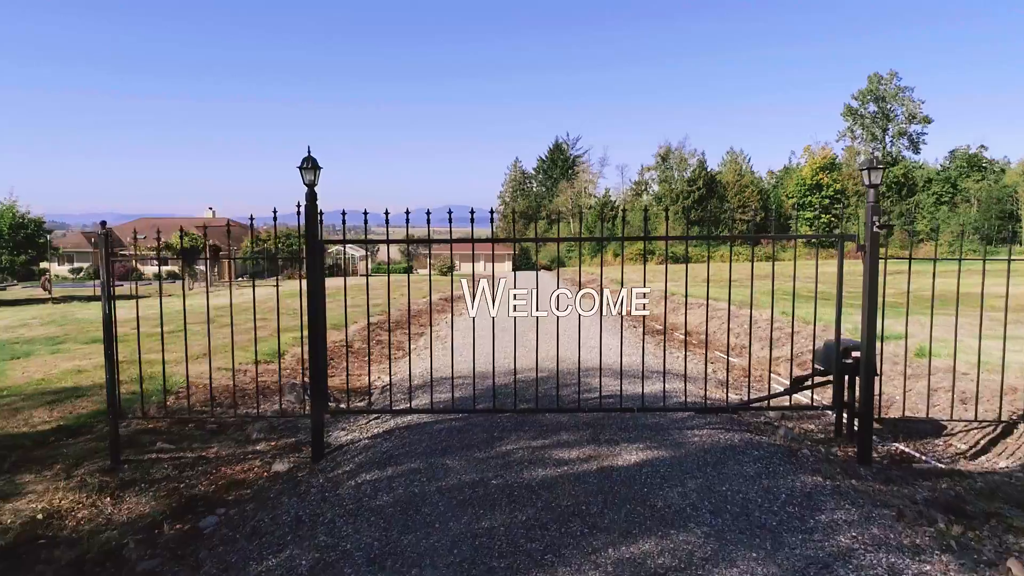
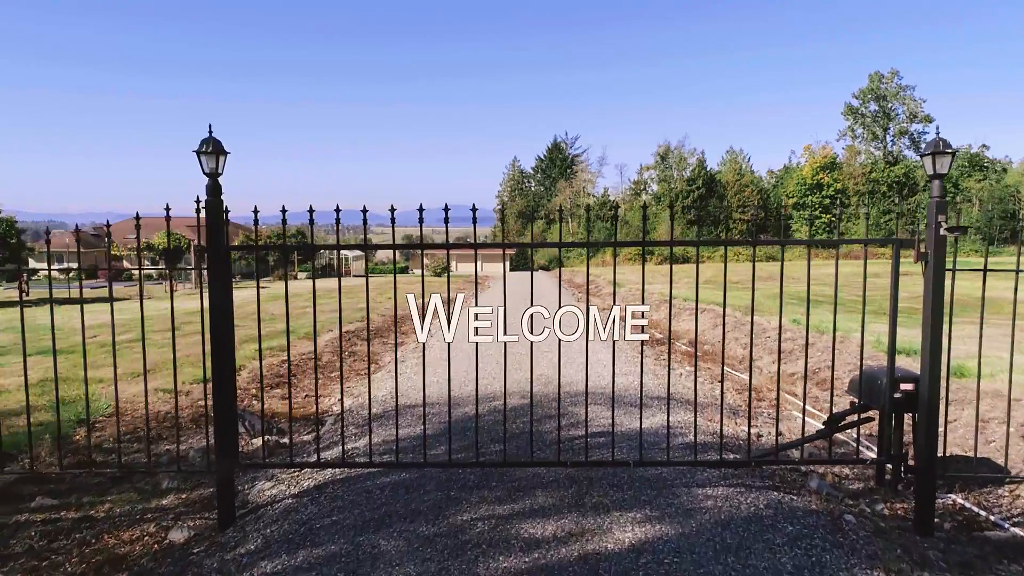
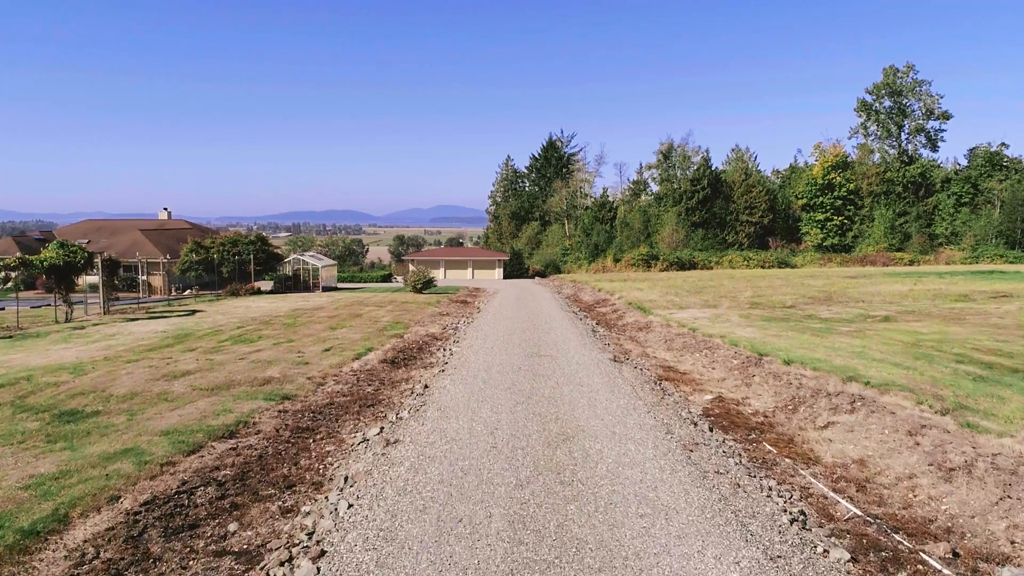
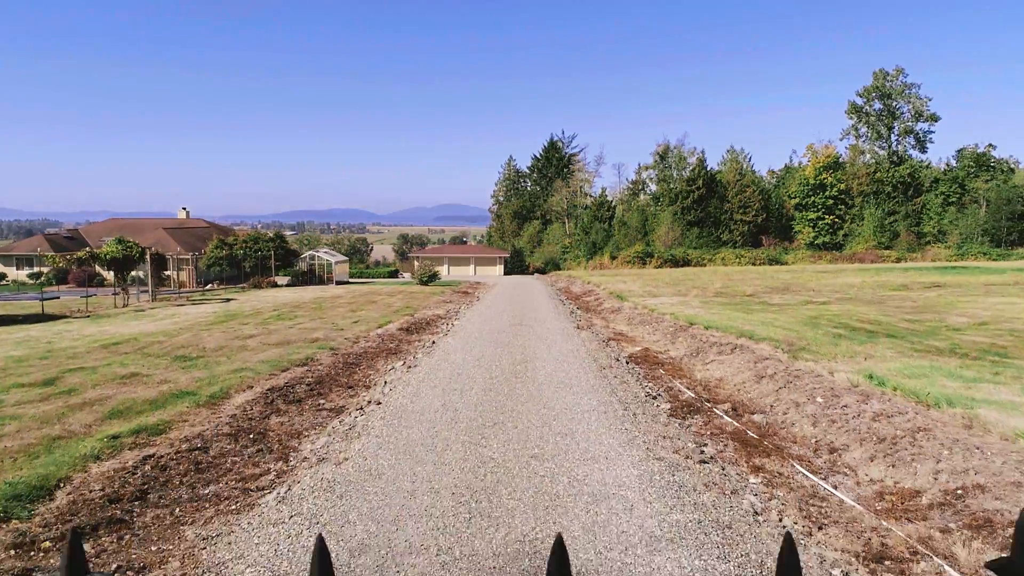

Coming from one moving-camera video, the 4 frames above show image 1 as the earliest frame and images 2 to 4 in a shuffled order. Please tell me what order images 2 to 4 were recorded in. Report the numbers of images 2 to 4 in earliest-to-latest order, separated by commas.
2, 4, 3
